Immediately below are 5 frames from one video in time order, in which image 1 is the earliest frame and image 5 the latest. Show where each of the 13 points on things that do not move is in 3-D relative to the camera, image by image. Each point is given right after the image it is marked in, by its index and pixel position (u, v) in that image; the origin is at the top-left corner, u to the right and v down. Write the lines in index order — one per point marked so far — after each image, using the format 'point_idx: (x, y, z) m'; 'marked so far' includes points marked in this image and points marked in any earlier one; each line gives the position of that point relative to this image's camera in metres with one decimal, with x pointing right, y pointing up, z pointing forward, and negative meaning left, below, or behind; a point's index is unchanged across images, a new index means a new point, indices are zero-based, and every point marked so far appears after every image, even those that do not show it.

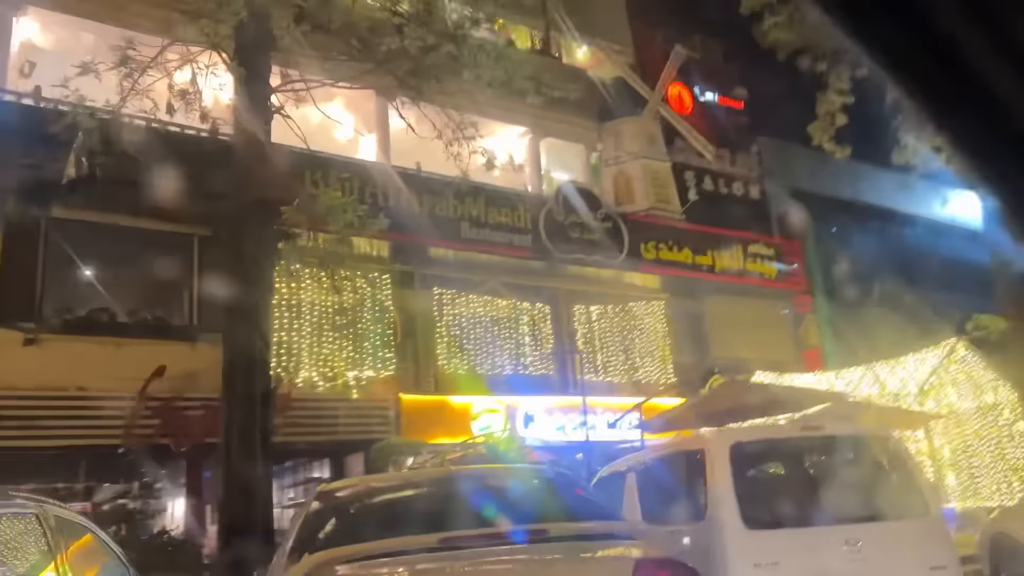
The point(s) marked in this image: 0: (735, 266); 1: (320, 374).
0: (+3.9, +0.4, +13.7) m
1: (-2.4, -1.1, +9.8) m
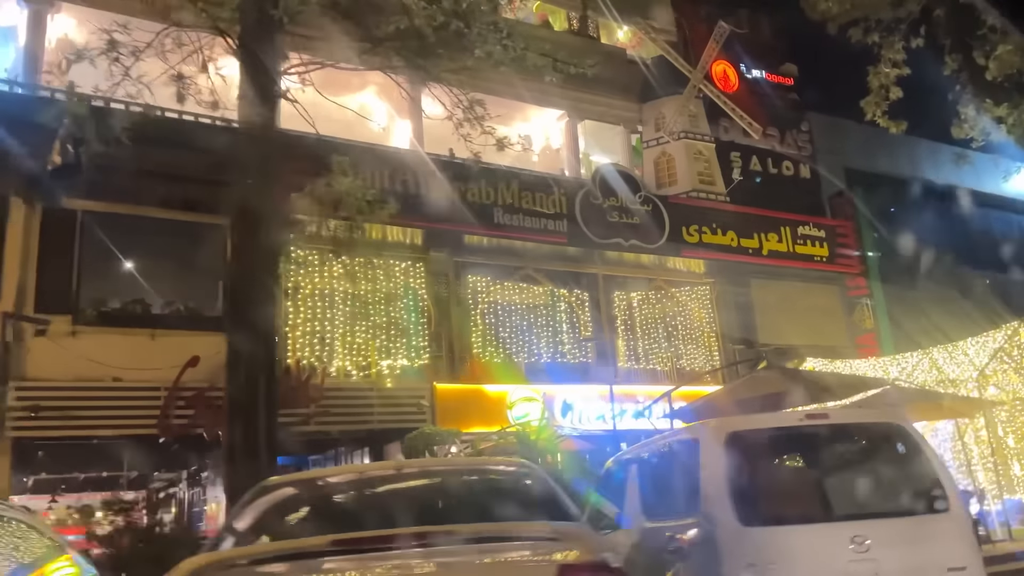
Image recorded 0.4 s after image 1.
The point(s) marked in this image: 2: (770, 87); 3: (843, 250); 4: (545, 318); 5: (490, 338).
0: (+4.6, +0.7, +13.1) m
1: (-2.0, -1.0, +9.8) m
2: (+5.0, +3.9, +15.2) m
3: (+5.9, +0.7, +13.8) m
4: (+0.5, -0.4, +11.6) m
5: (-0.3, -0.7, +11.0) m
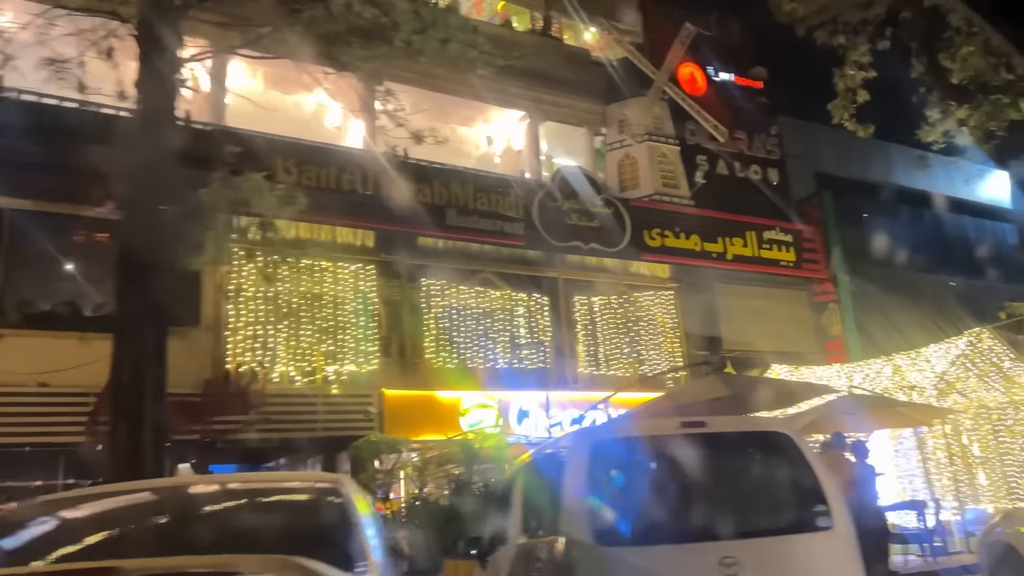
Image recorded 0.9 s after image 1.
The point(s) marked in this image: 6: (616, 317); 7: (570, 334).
0: (+3.9, +0.6, +12.9) m
1: (-2.6, -1.0, +9.5) m
2: (+4.4, +3.8, +15.0) m
3: (+5.2, +0.6, +13.6) m
4: (-0.1, -0.5, +11.3) m
5: (-0.9, -0.8, +10.7) m
6: (+1.6, -0.5, +12.4) m
7: (+0.9, -0.7, +11.8) m
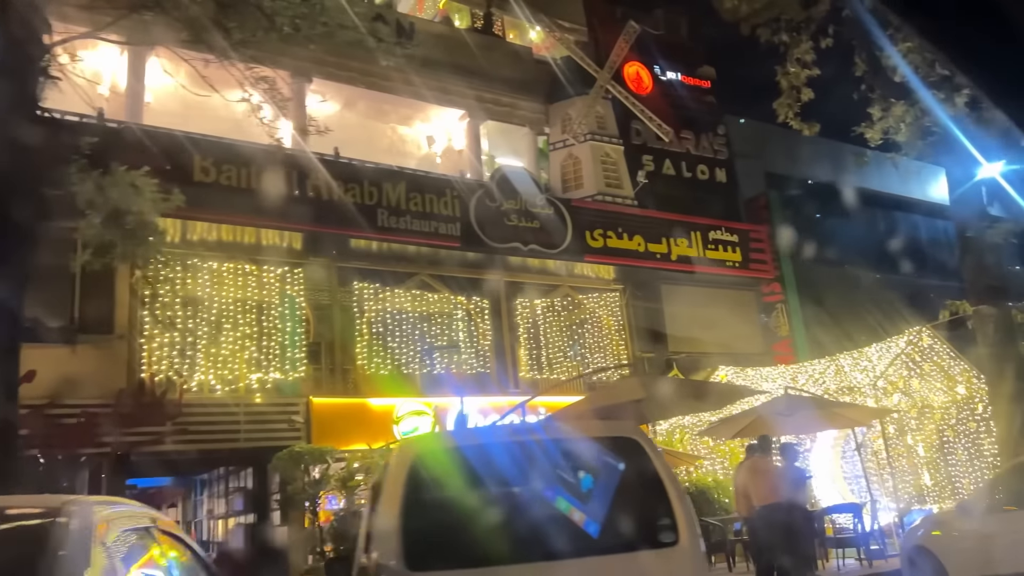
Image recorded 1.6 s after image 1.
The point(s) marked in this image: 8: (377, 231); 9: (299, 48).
0: (+3.0, +0.6, +12.8) m
1: (-3.4, -1.0, +9.1) m
2: (+3.3, +3.8, +14.9) m
3: (+4.3, +0.6, +13.5) m
4: (-1.0, -0.5, +11.0) m
5: (-1.8, -0.8, +10.3) m
6: (+0.7, -0.5, +12.1) m
7: (0.0, -0.7, +11.6) m
8: (-1.7, +0.7, +9.9) m
9: (-3.0, +3.4, +10.9) m
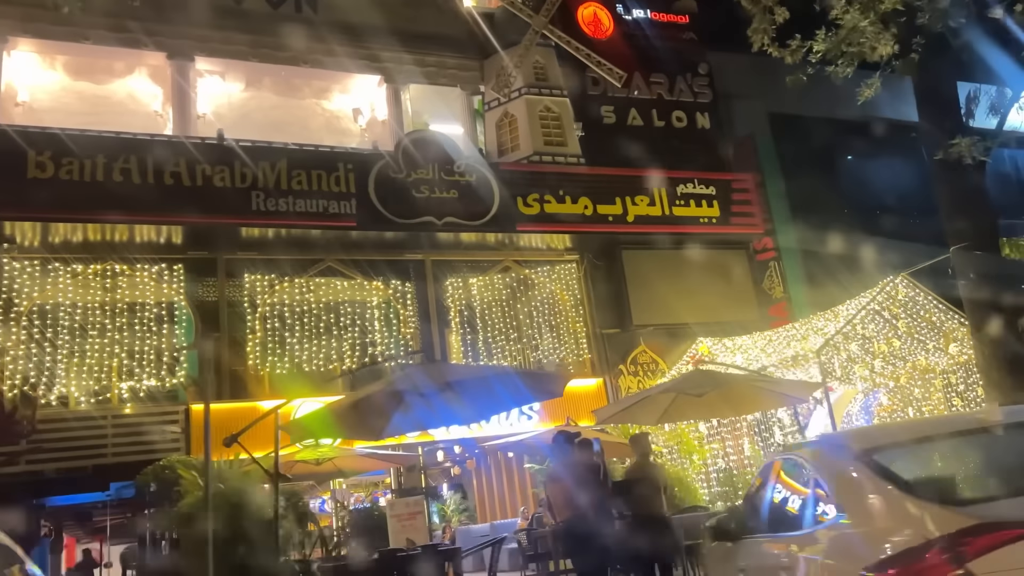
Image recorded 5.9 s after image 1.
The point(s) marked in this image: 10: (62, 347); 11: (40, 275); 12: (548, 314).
0: (+2.1, +1.1, +11.2) m
1: (-4.6, -1.1, +8.4) m
2: (+2.4, +4.4, +13.2) m
3: (+3.4, +1.2, +11.7) m
4: (-2.0, -0.4, +9.9) m
5: (-2.9, -0.7, +9.4) m
6: (-0.2, -0.1, +10.8) m
7: (-0.9, -0.5, +10.4) m
8: (-2.9, +0.8, +8.9) m
9: (-4.3, +3.4, +10.1) m
10: (-4.9, -0.6, +8.4) m
11: (-5.2, +0.1, +8.6) m
12: (+0.5, -0.4, +11.0) m
